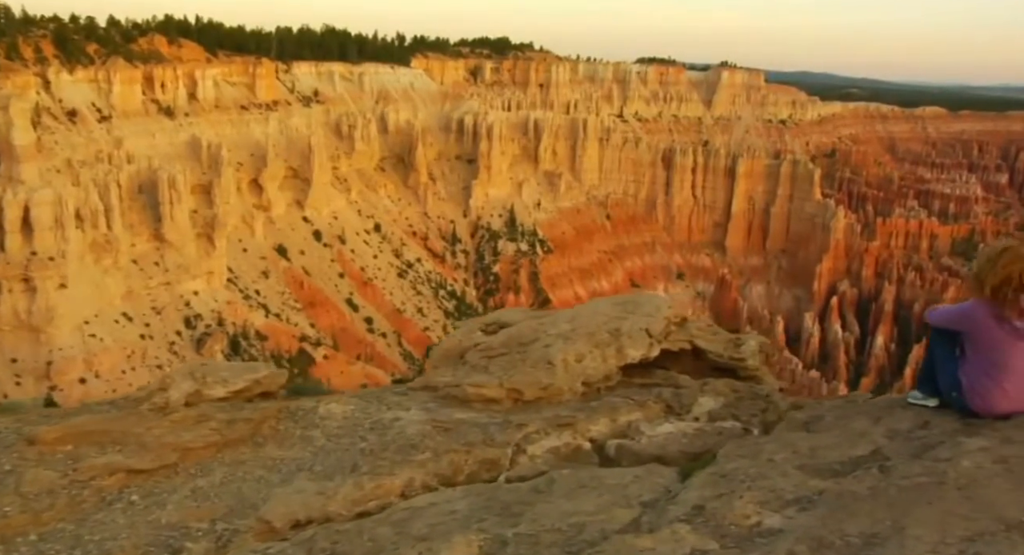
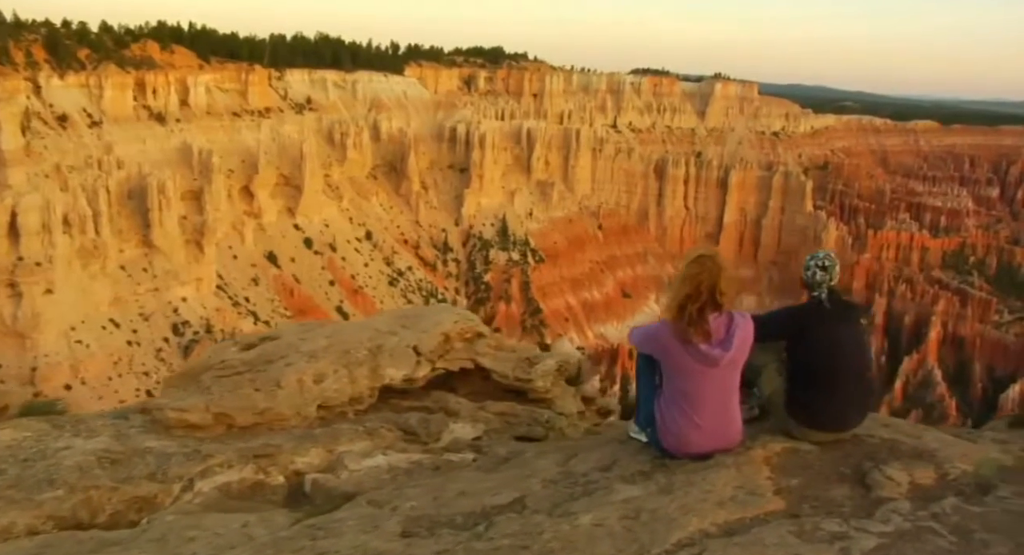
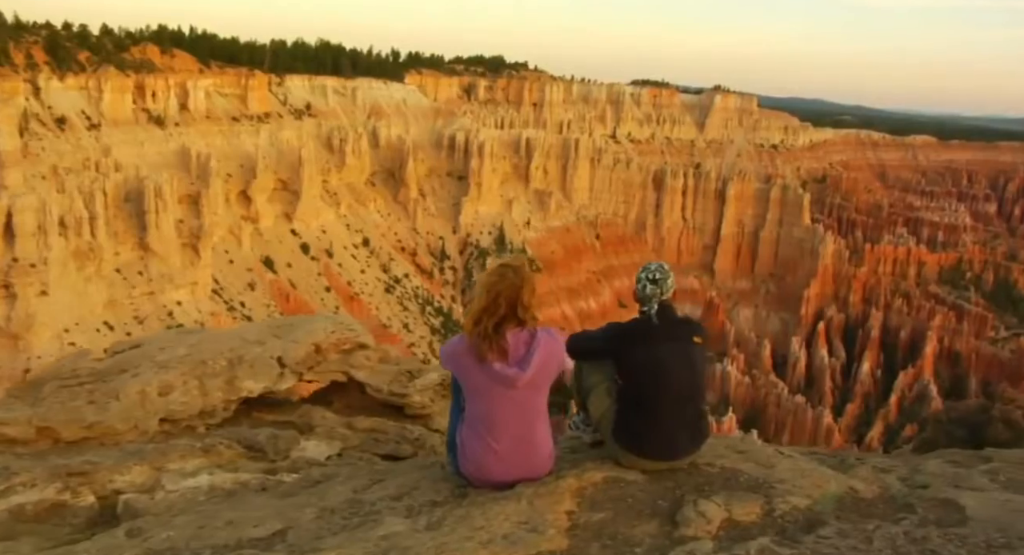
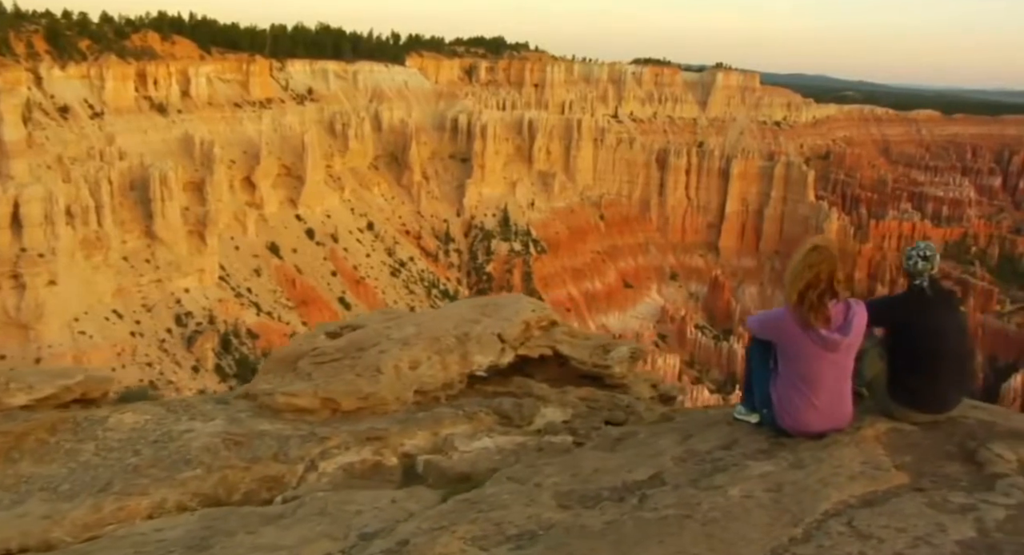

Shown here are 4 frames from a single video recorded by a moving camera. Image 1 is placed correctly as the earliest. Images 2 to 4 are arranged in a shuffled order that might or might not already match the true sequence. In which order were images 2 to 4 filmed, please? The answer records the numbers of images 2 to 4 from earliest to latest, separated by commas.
4, 2, 3
